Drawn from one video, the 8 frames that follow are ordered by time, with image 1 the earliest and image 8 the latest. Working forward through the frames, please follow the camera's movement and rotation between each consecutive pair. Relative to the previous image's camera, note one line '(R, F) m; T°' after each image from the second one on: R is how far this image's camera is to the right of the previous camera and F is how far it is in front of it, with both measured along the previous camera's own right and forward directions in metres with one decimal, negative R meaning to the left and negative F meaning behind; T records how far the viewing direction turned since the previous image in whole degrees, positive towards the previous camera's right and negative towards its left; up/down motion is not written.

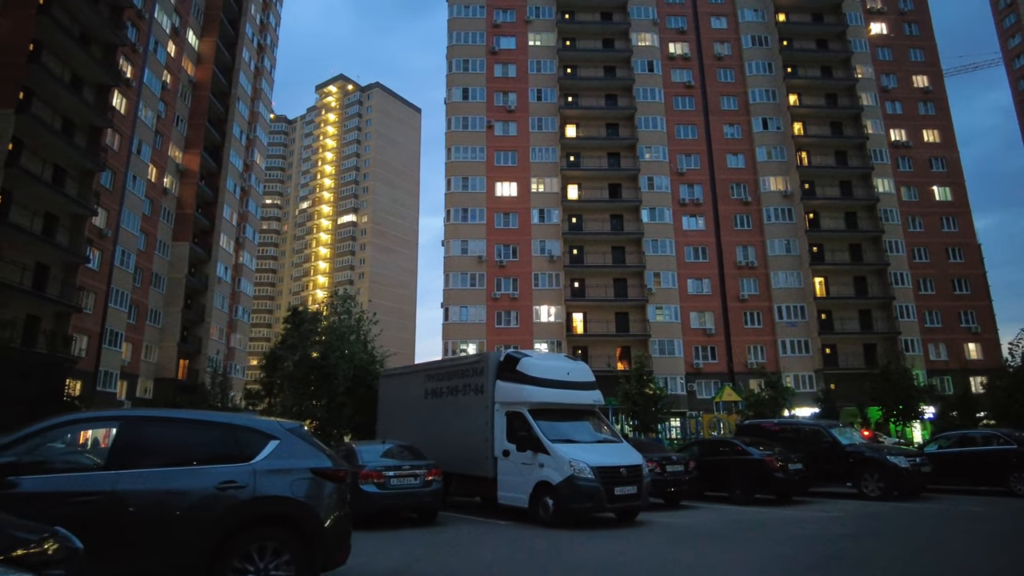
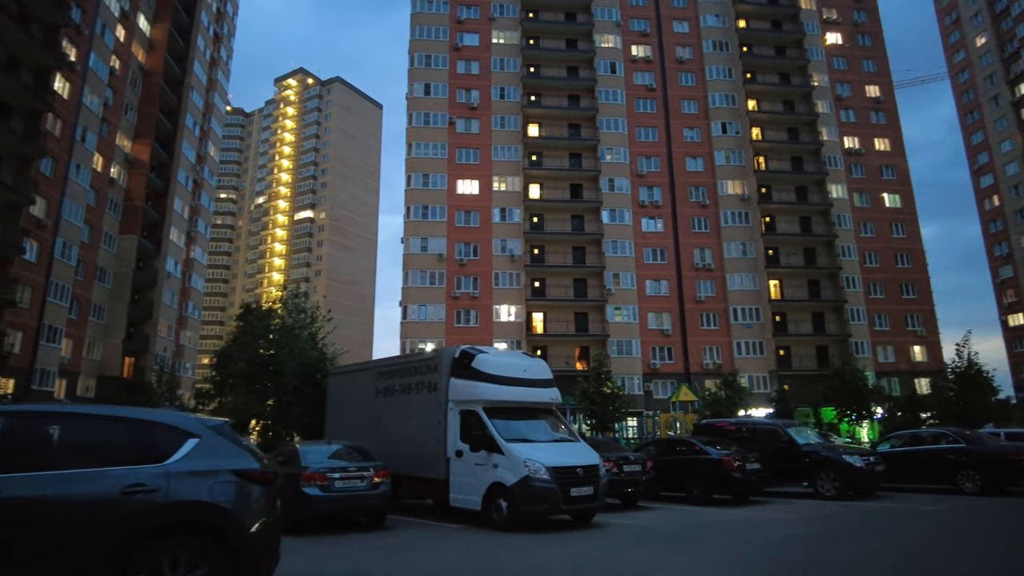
(+0.1, +0.4) m; +4°
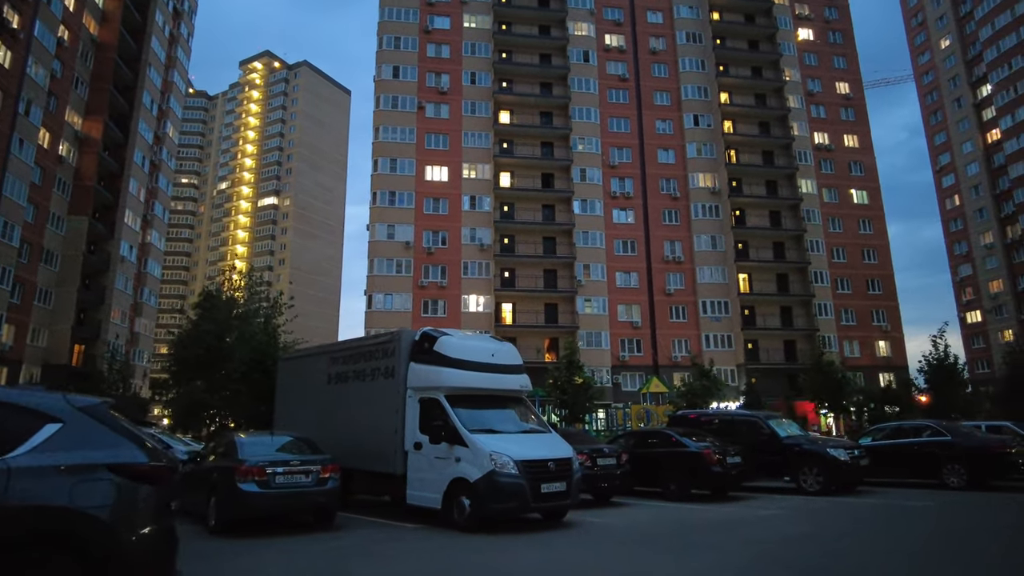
(0.0, +0.9) m; +3°
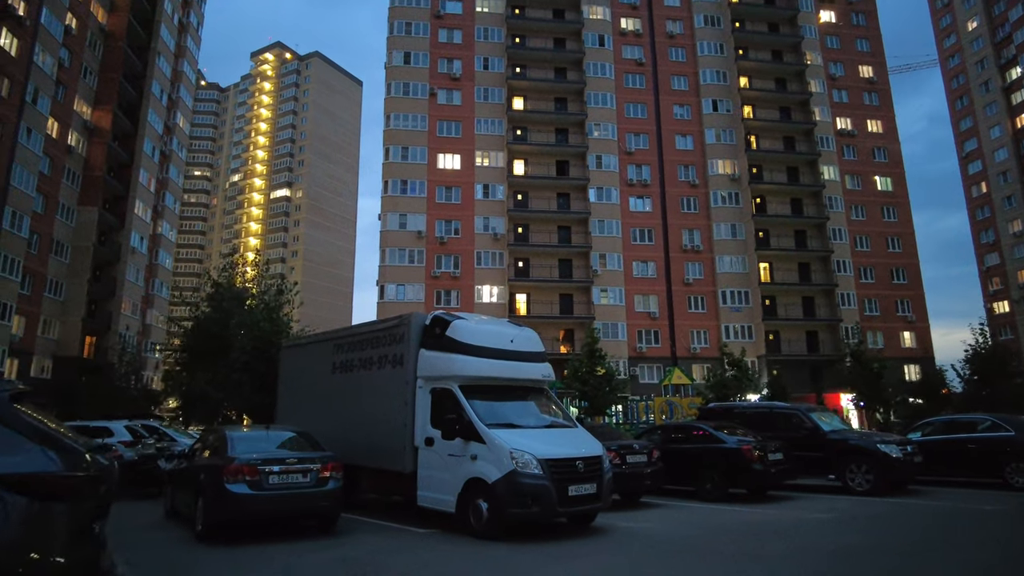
(-0.1, +0.9) m; -1°
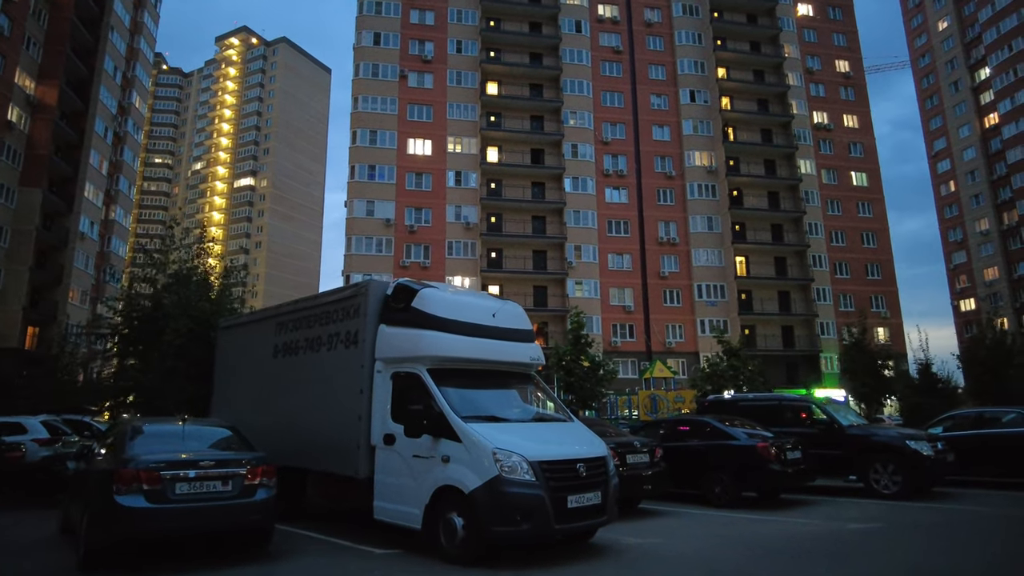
(-0.1, +1.5) m; +3°
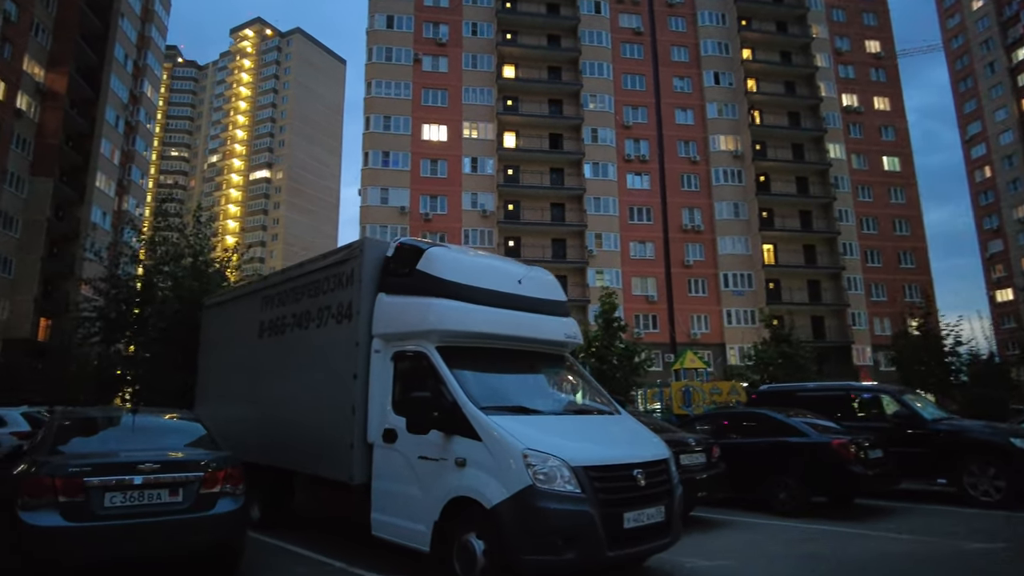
(-0.1, +1.3) m; -1°
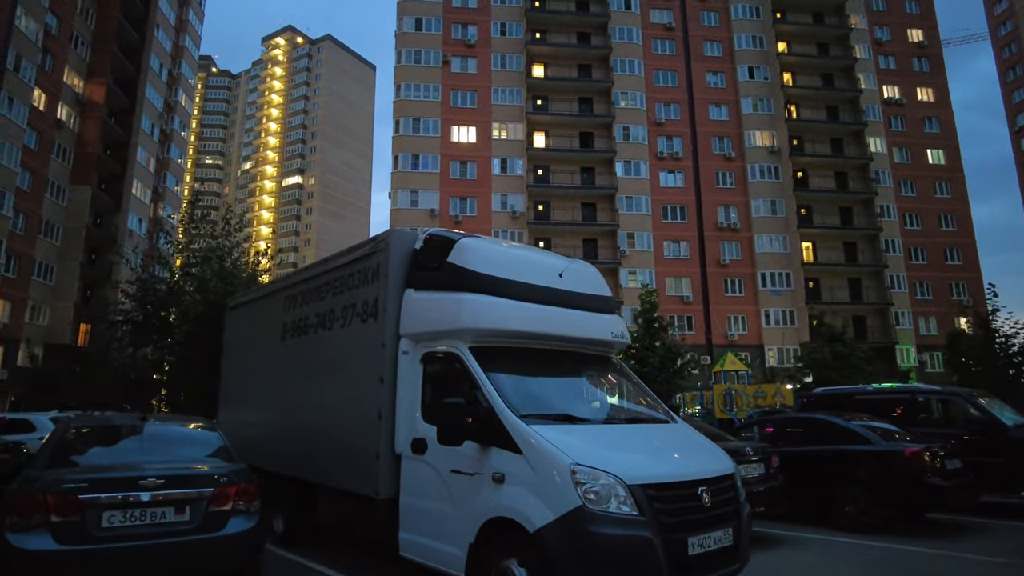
(-0.1, +0.5) m; -3°
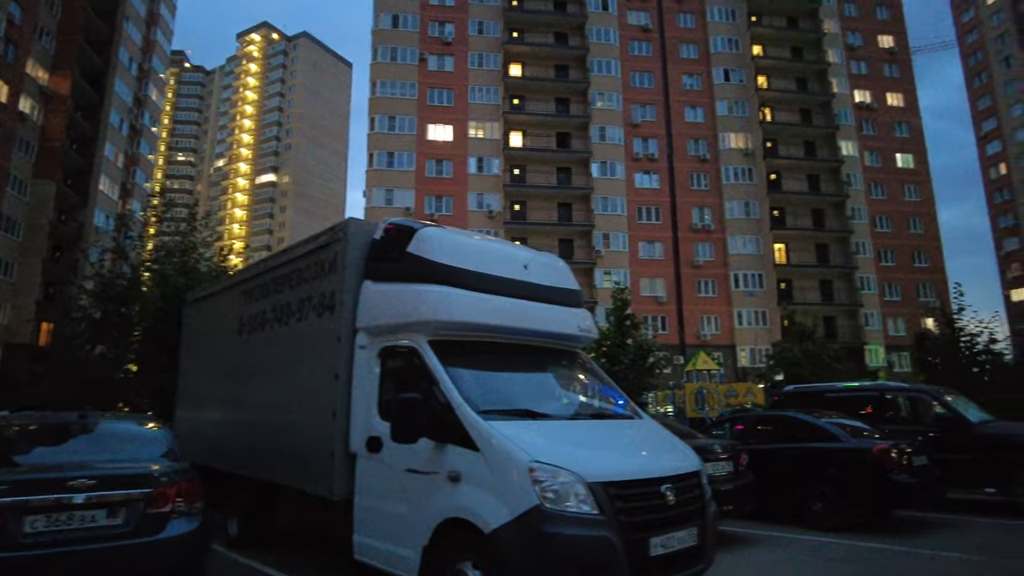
(+0.1, +0.2) m; +2°
